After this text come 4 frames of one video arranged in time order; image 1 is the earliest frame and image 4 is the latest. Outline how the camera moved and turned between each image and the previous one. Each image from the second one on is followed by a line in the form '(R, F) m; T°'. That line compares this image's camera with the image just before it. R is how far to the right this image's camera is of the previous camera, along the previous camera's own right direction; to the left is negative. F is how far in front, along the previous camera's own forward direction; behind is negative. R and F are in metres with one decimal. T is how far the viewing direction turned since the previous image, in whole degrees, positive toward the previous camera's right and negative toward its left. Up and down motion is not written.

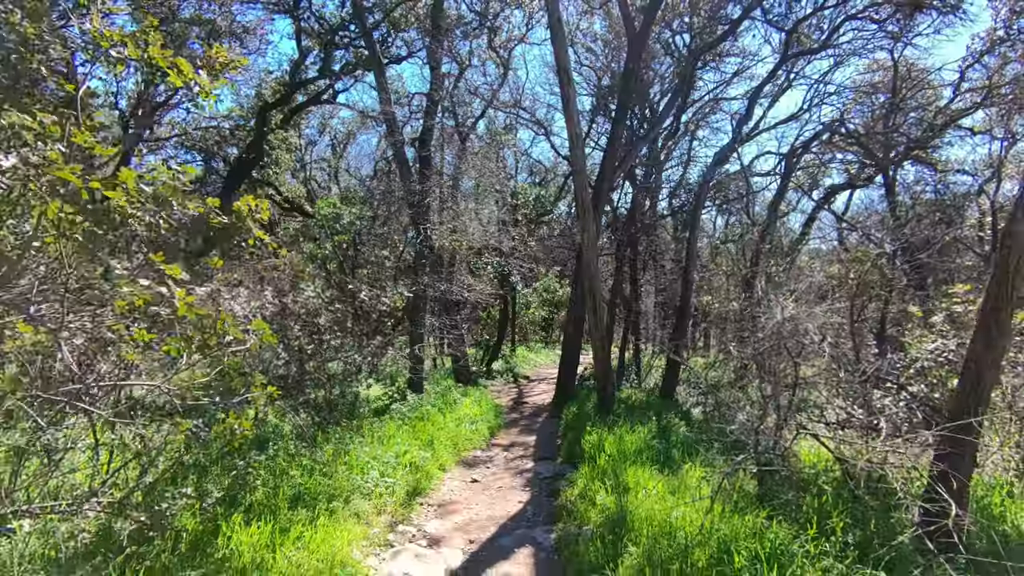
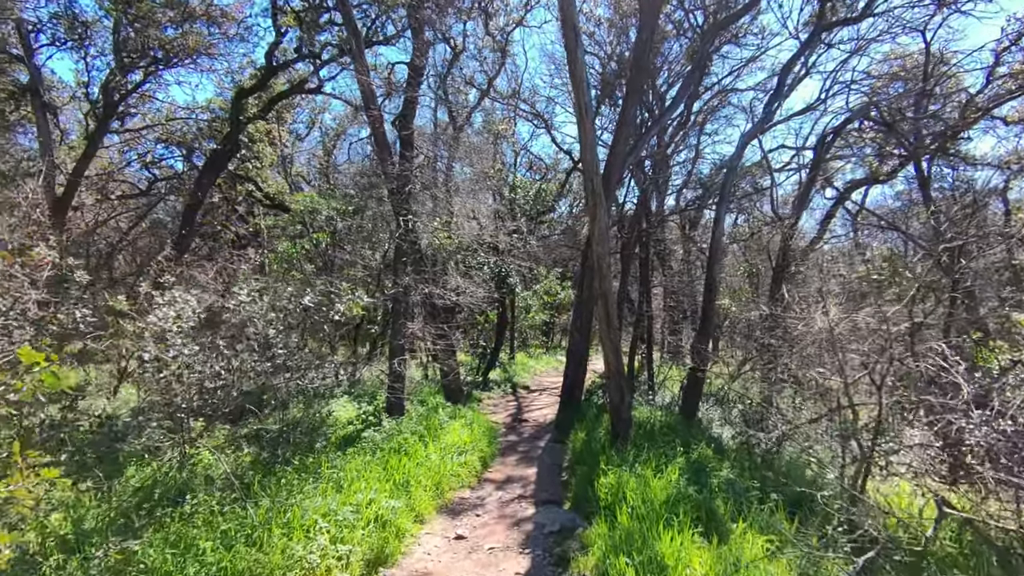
(0.0, +1.2) m; 0°
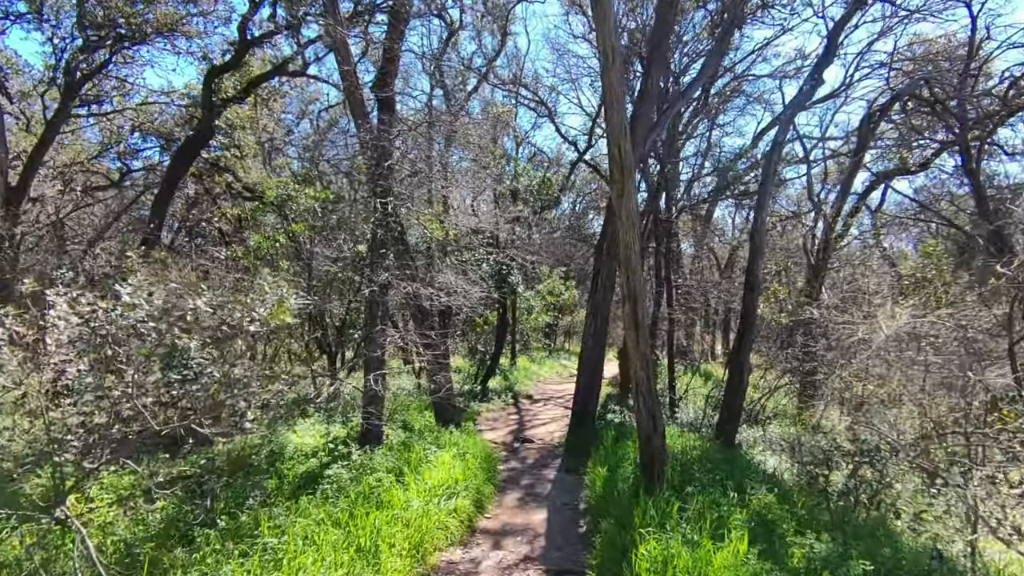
(0.0, +1.3) m; 0°
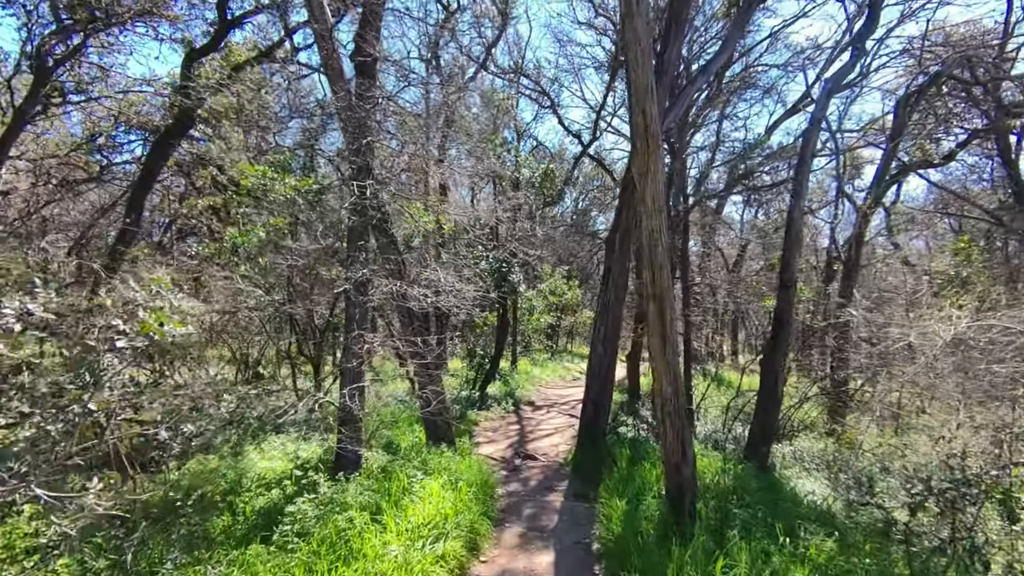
(0.0, +0.8) m; 0°
